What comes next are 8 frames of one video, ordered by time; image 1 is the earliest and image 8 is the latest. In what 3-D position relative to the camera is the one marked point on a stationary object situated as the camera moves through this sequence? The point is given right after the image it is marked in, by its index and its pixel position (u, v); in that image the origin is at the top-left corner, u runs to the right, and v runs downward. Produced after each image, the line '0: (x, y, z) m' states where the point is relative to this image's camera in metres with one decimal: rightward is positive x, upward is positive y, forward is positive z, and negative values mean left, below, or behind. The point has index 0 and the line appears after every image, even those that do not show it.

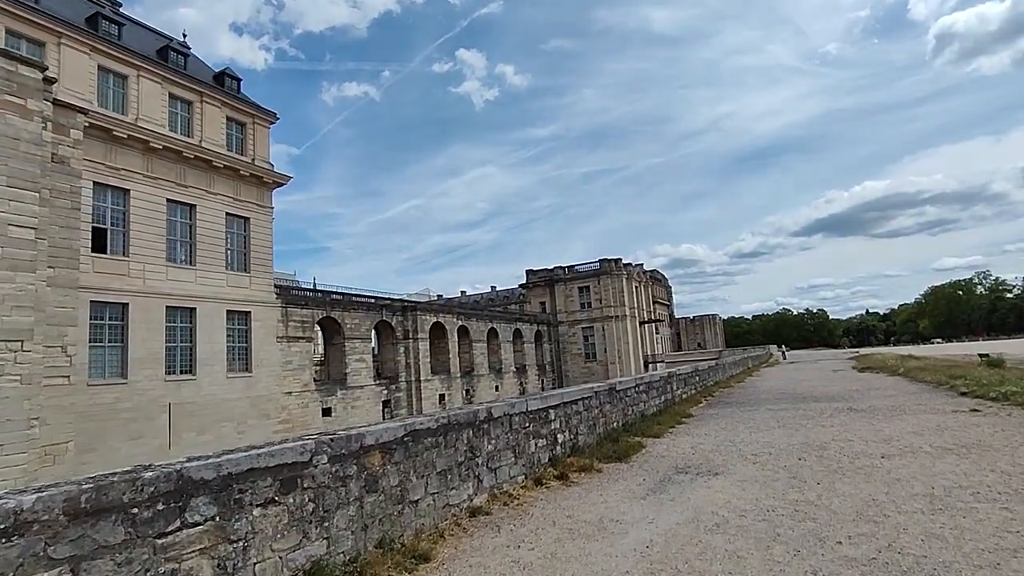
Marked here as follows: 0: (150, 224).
0: (-10.9, +1.9, +17.2) m
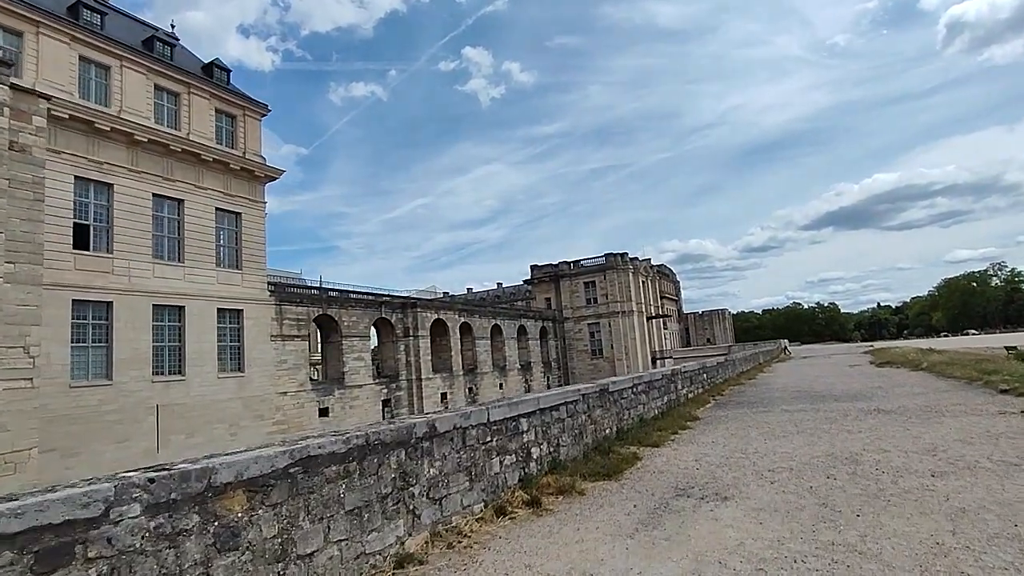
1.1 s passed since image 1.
0: (-11.0, +2.0, +16.7) m
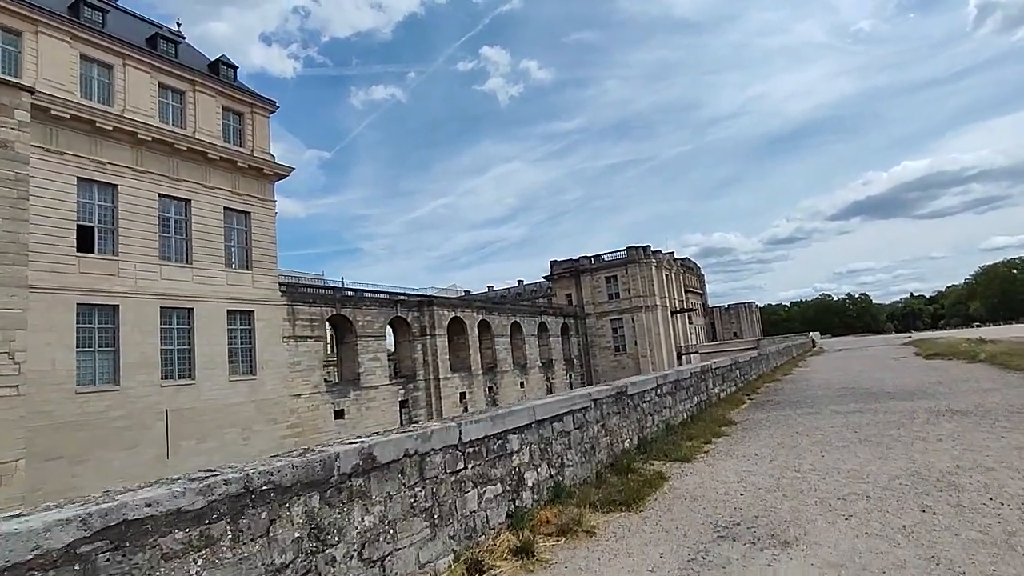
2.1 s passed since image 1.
0: (-10.6, +1.9, +16.3) m
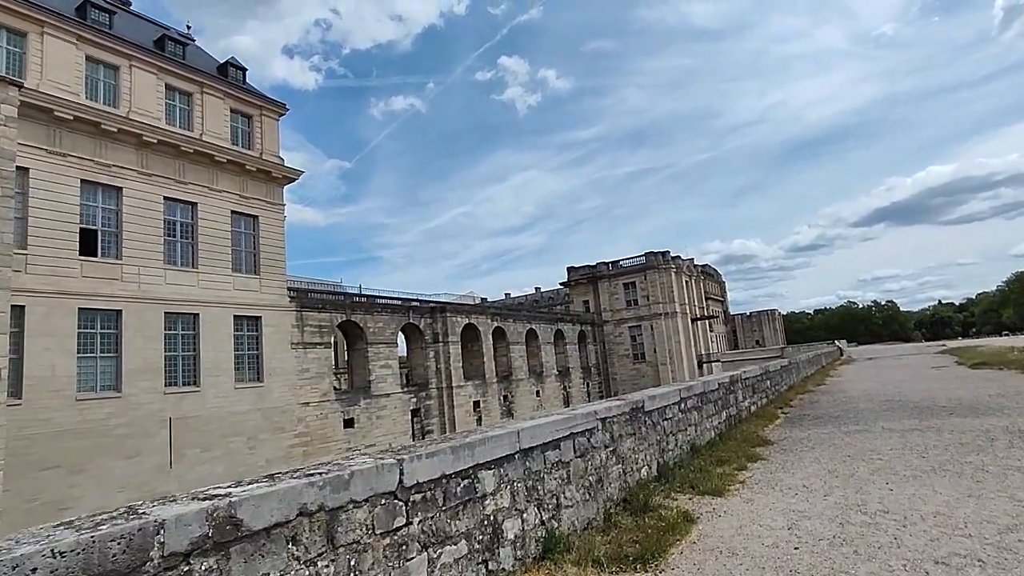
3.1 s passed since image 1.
0: (-10.2, +1.8, +16.0) m
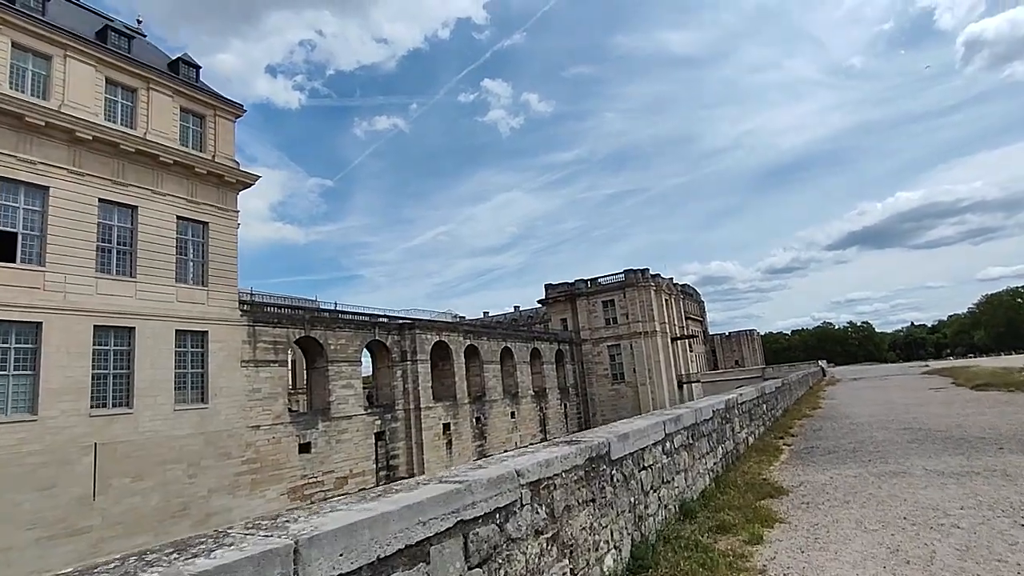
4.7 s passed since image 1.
0: (-11.0, +1.5, +14.5) m
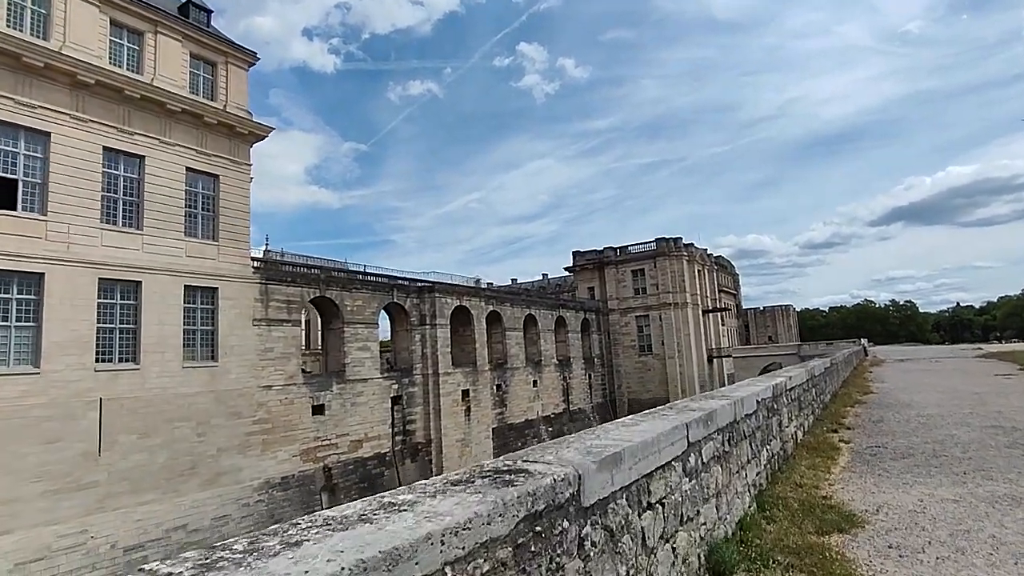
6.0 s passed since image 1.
0: (-10.5, +2.7, +13.9) m
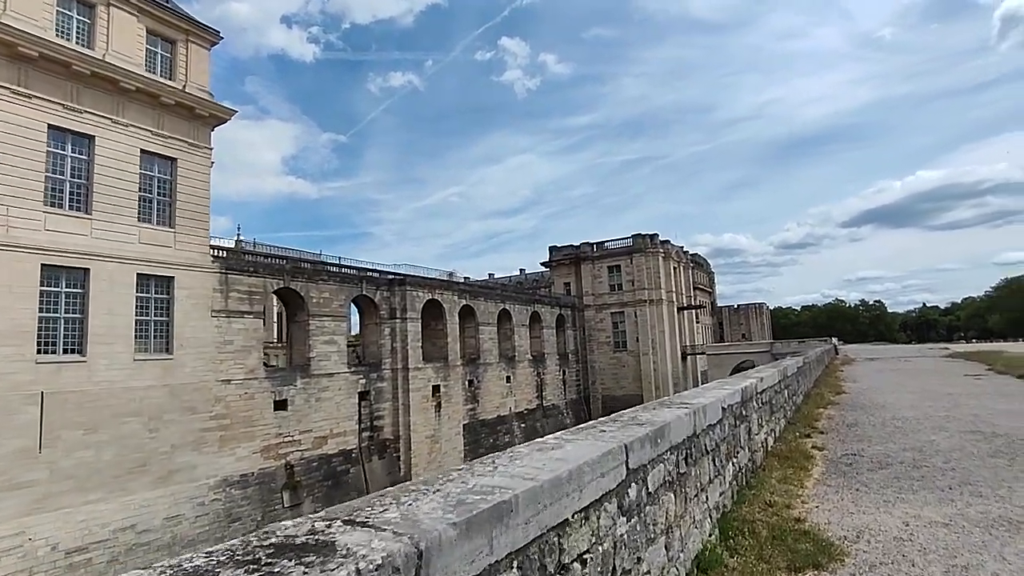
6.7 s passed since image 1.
0: (-11.2, +3.0, +13.0) m
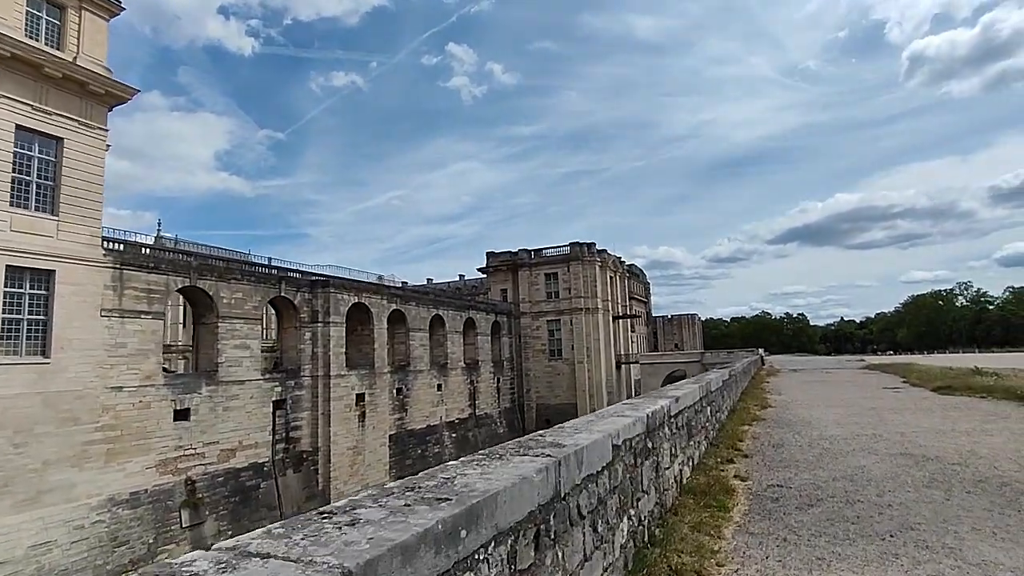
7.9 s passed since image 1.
0: (-12.7, +3.2, +11.1) m
